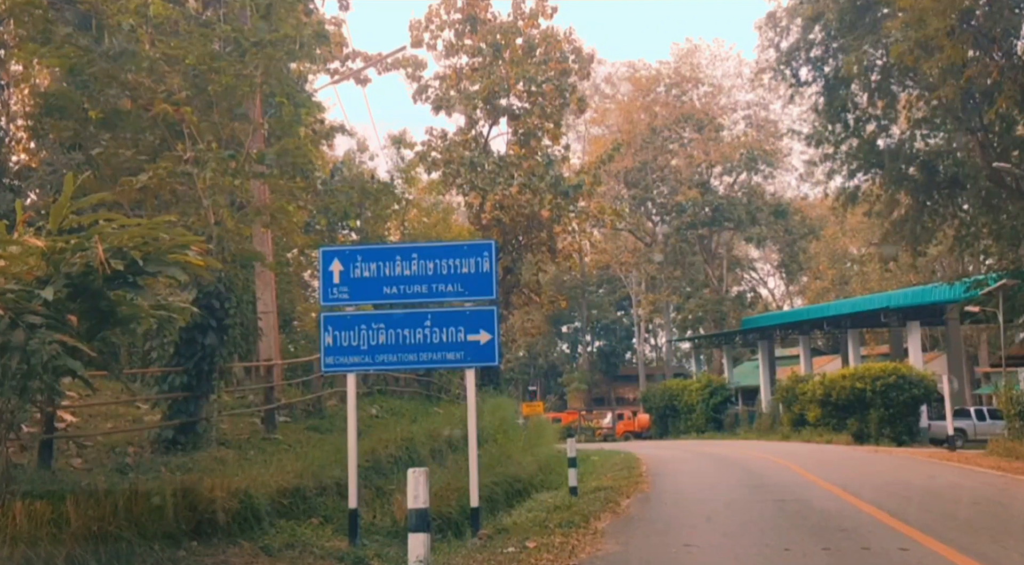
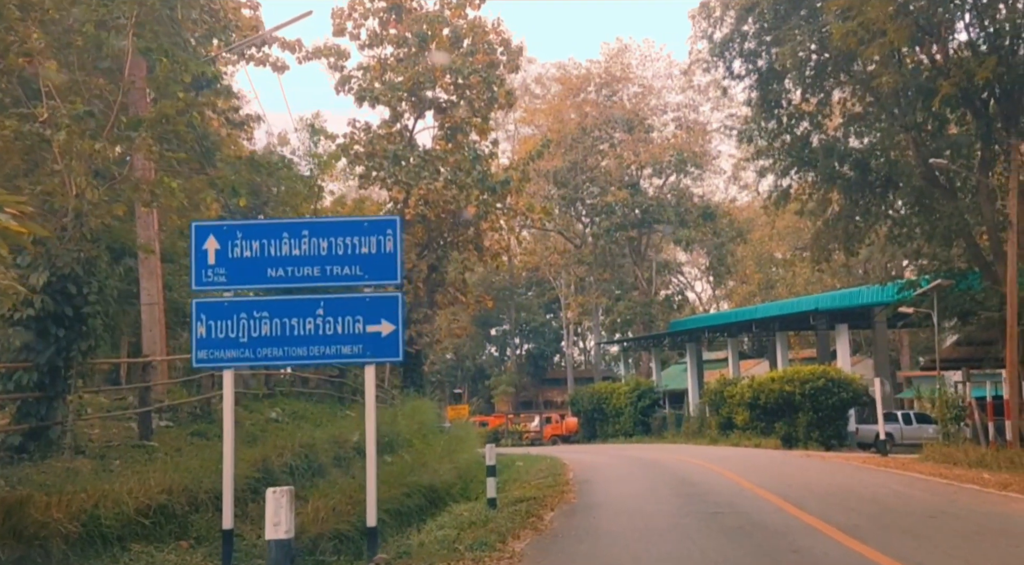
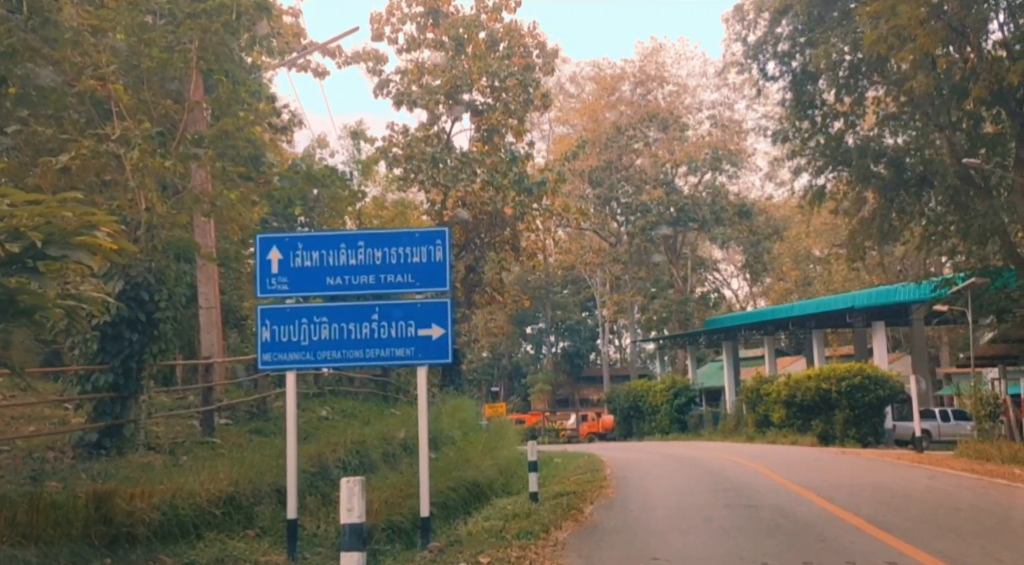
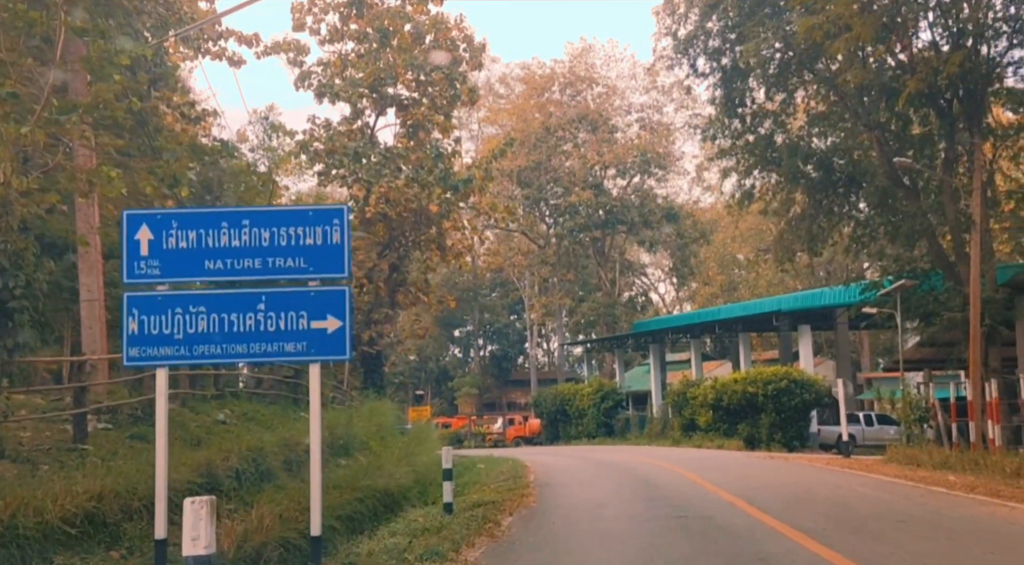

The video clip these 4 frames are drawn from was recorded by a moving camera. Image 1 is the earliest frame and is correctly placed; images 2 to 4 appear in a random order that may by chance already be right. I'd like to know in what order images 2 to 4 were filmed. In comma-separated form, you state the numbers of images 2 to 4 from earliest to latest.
3, 2, 4
